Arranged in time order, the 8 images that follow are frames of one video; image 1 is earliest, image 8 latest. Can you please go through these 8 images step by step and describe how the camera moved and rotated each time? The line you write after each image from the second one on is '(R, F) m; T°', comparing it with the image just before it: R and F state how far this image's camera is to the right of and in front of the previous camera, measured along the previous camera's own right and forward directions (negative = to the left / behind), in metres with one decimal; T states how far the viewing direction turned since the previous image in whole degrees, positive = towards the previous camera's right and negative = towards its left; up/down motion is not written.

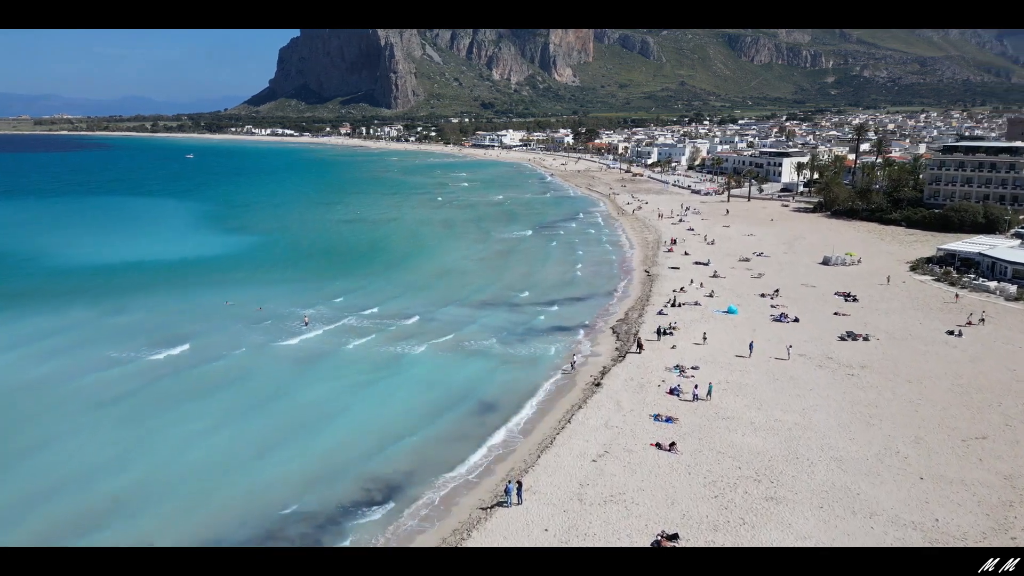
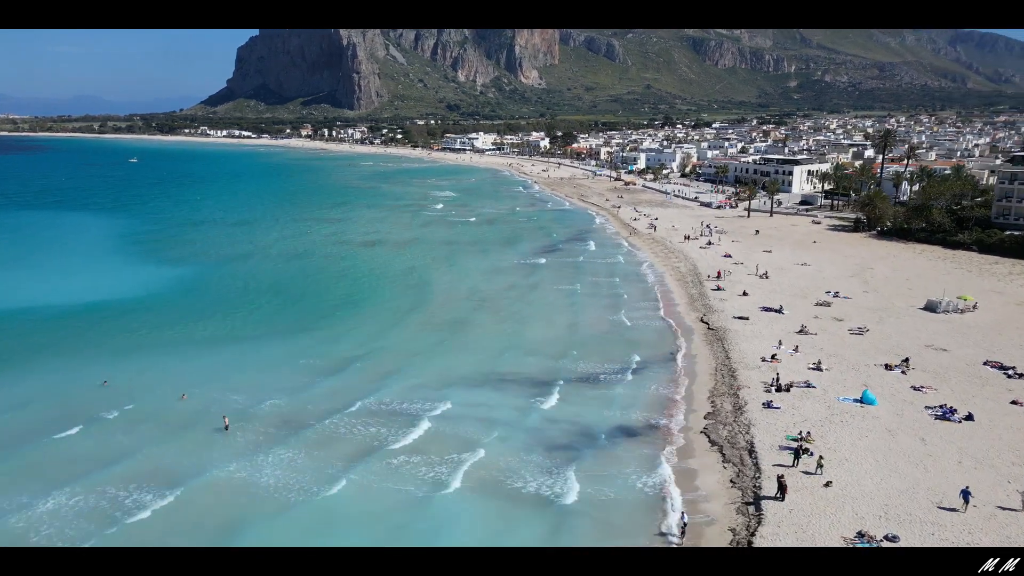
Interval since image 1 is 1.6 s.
(-2.6, +12.2) m; +3°
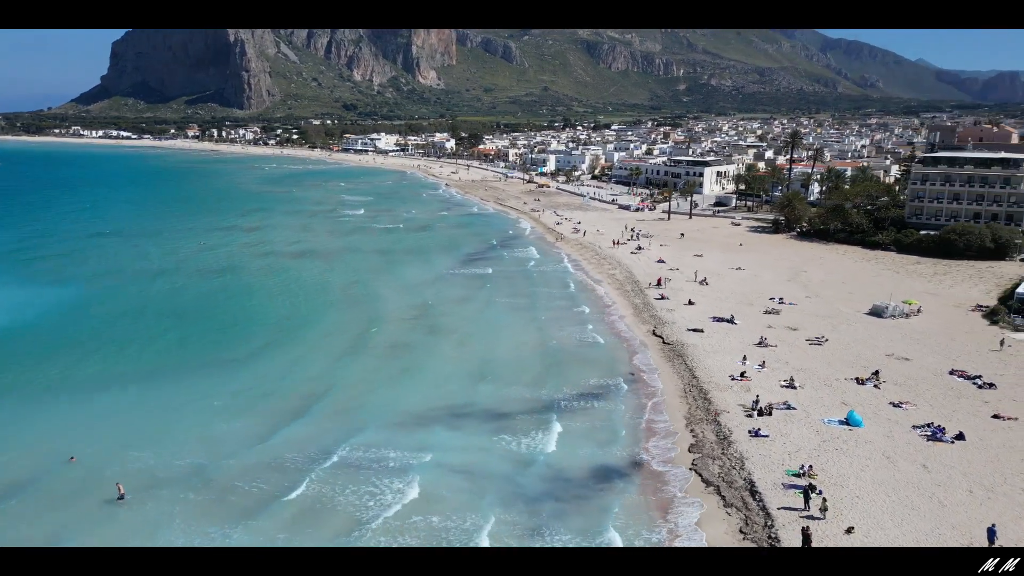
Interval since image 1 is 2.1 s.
(-1.8, +3.4) m; +8°
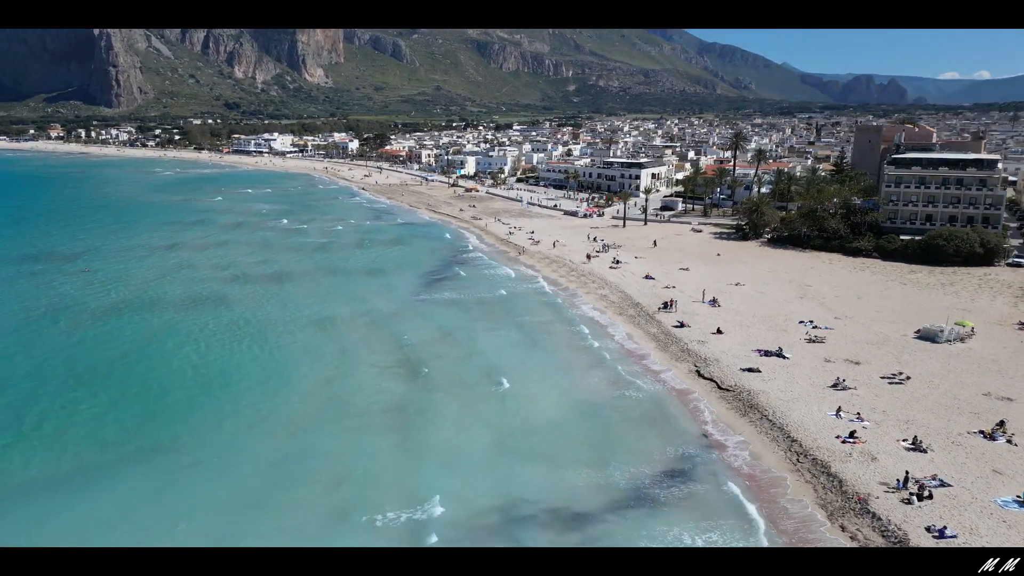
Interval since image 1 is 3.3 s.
(-4.9, +7.3) m; +8°
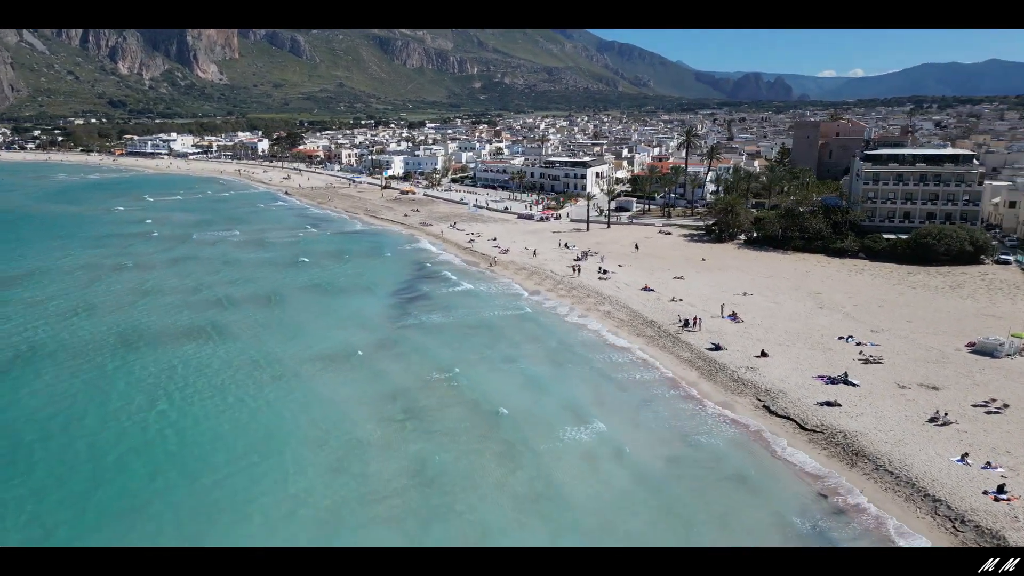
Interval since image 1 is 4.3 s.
(-4.4, +5.4) m; +7°
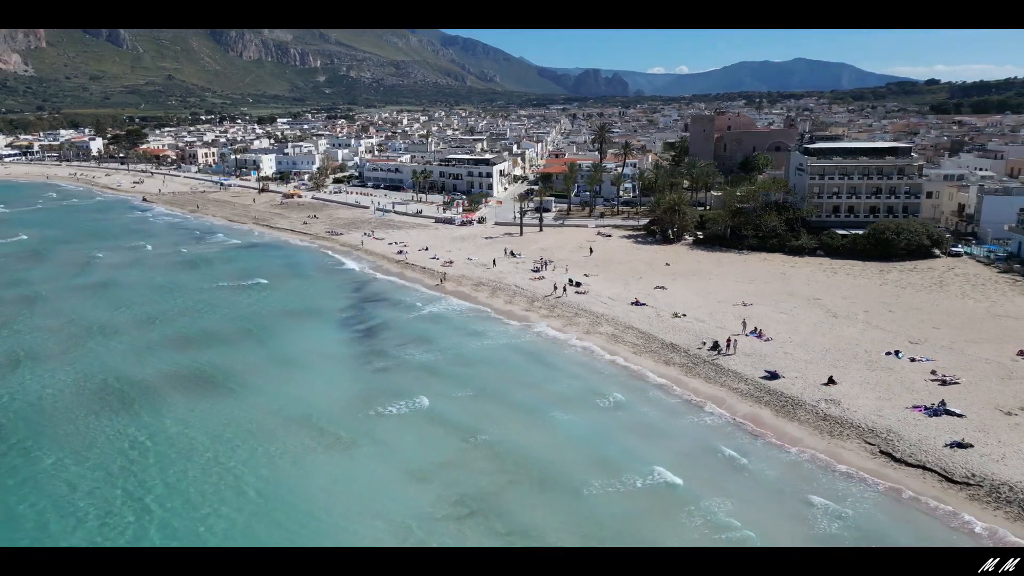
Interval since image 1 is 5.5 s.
(-6.0, +6.8) m; +11°
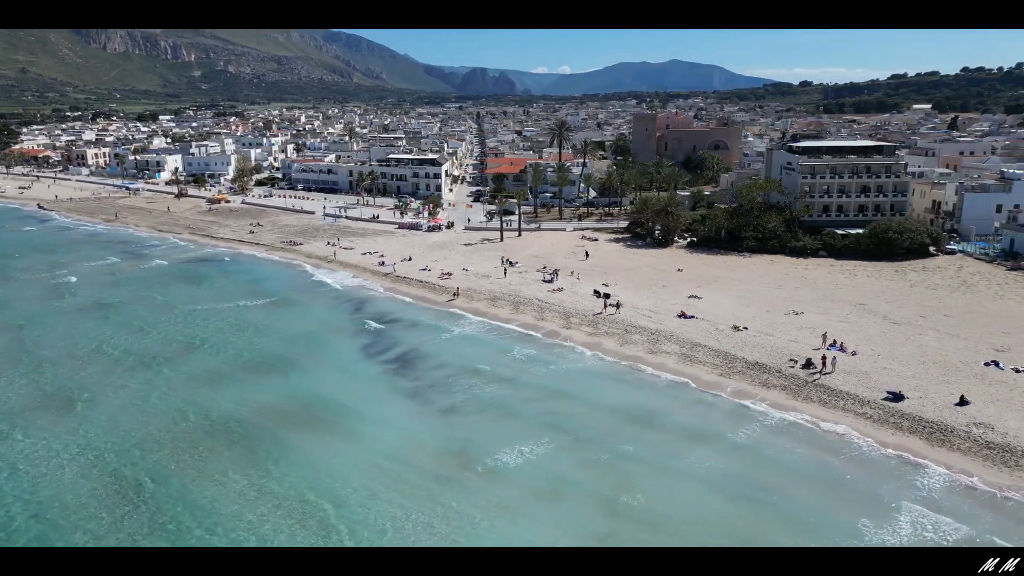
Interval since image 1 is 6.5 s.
(-6.9, +4.6) m; +8°
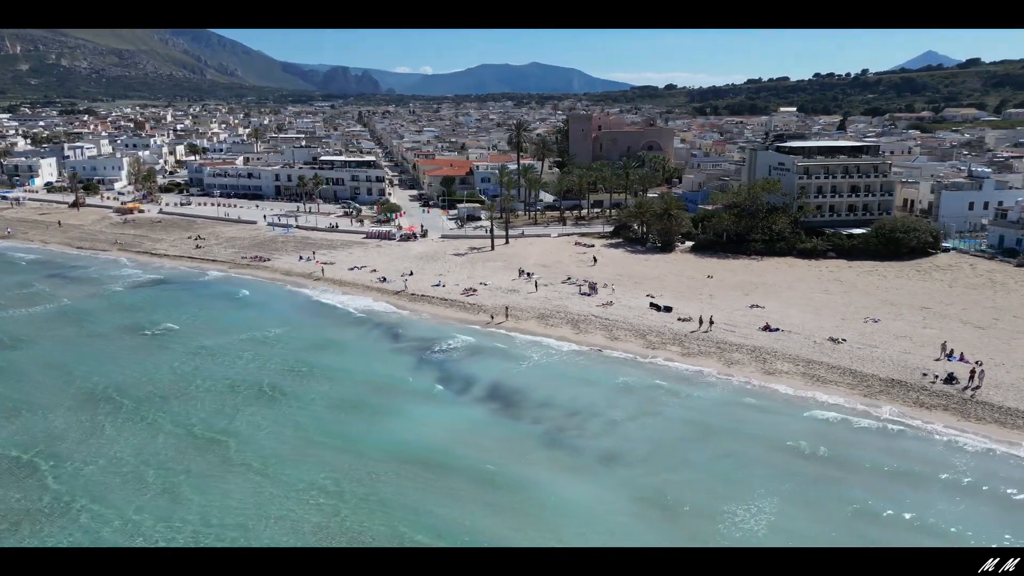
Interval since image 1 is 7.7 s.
(-8.9, +5.0) m; +10°
